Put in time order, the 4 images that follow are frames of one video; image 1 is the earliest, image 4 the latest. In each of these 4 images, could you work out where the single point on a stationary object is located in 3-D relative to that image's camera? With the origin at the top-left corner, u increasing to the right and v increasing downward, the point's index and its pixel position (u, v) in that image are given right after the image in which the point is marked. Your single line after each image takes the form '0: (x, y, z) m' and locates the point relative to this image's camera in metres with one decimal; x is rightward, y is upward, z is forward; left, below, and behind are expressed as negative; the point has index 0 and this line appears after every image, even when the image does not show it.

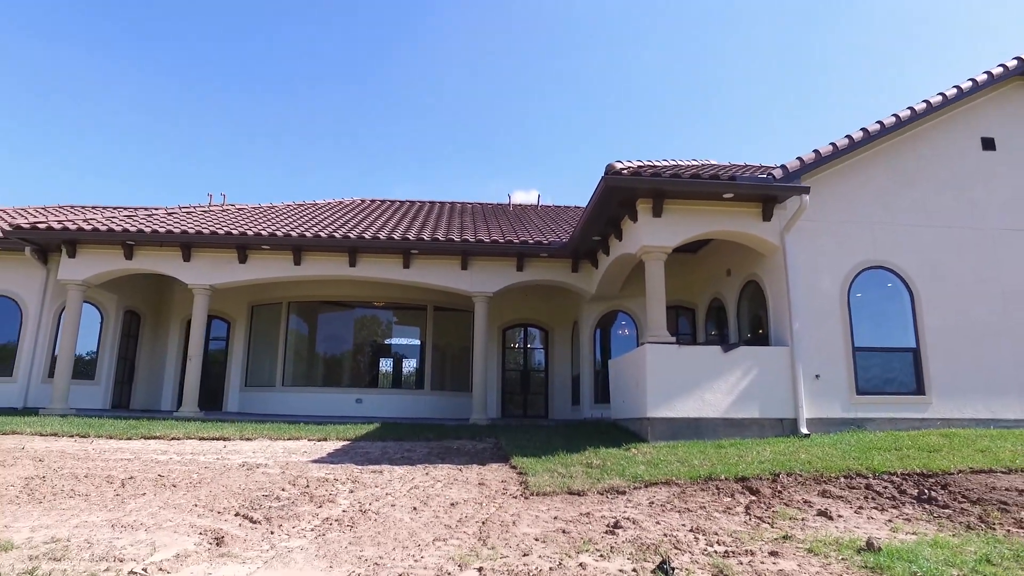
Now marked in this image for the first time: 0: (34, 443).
0: (-6.9, -2.2, +10.1) m
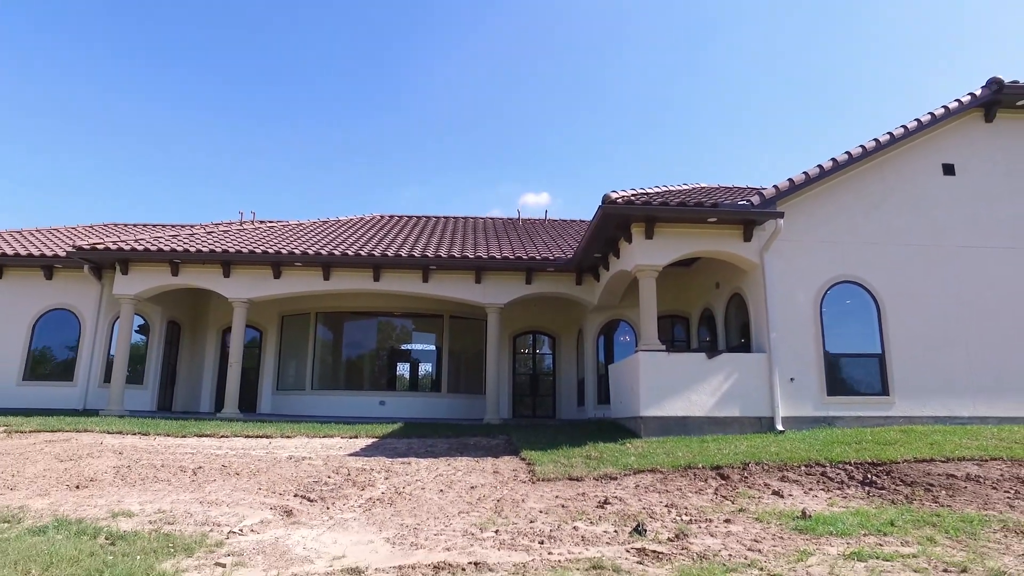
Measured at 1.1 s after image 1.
0: (-6.7, -2.5, +11.5) m
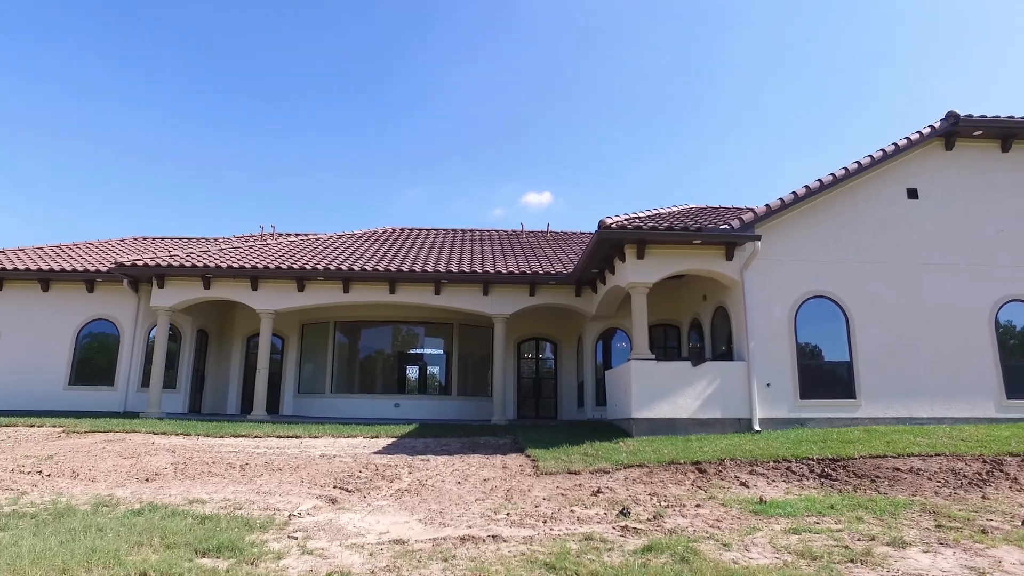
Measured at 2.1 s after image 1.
0: (-6.6, -2.8, +12.9) m
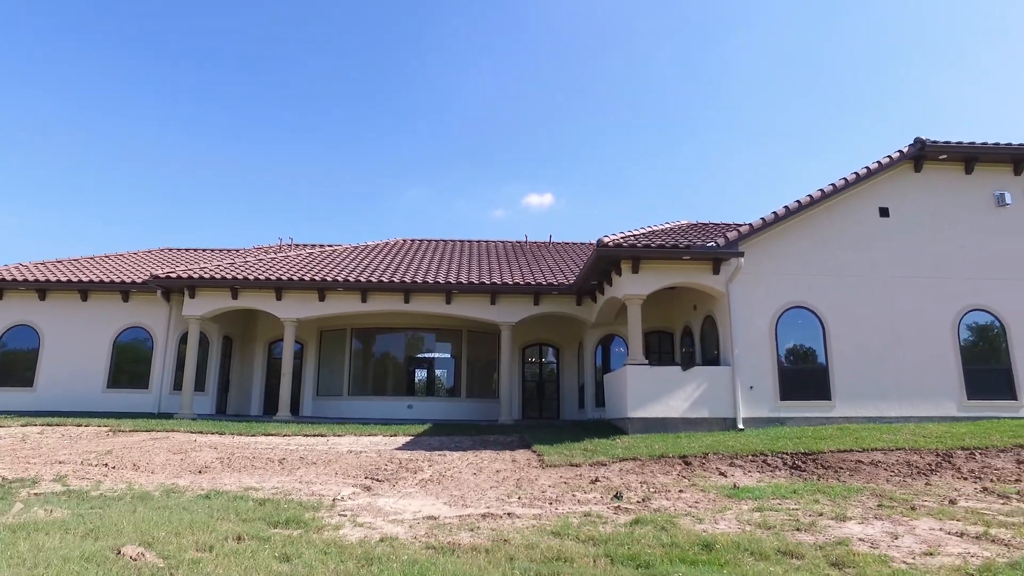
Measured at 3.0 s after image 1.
0: (-6.5, -3.1, +14.3) m
